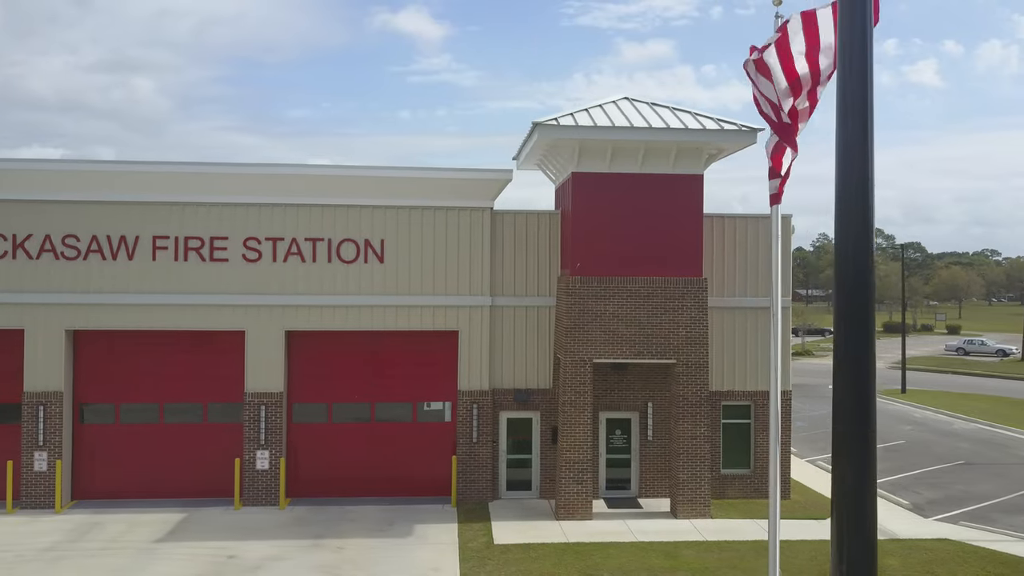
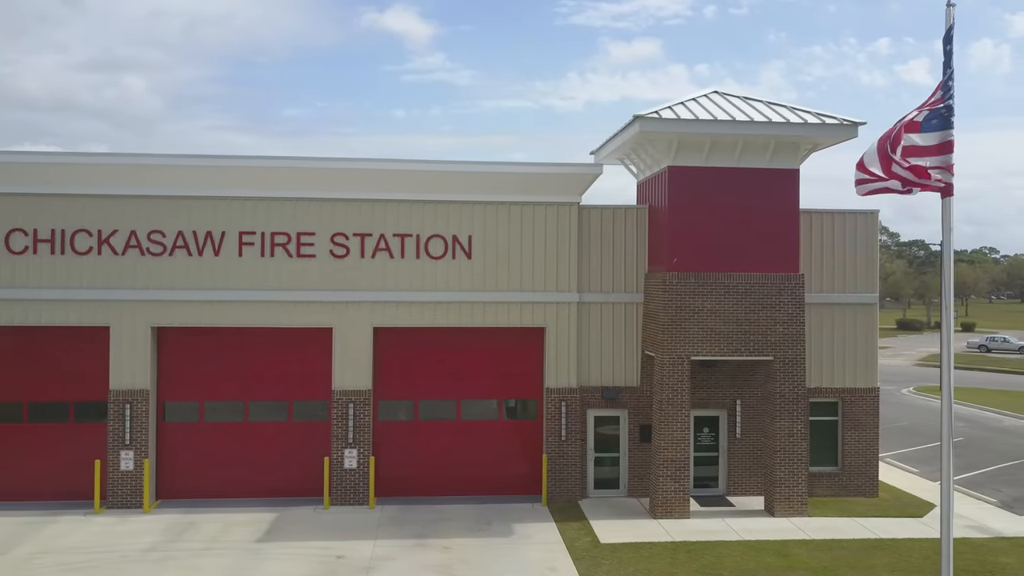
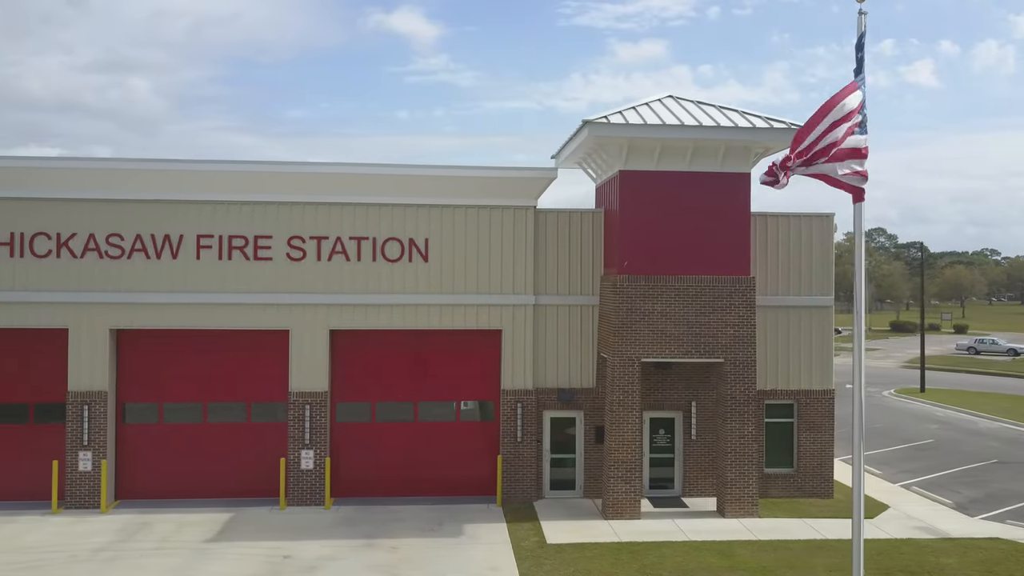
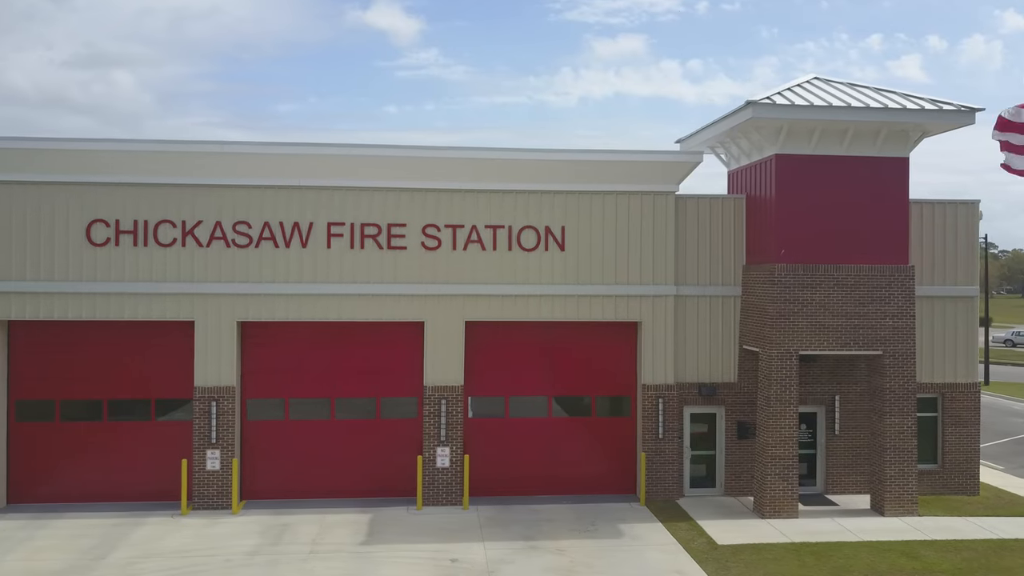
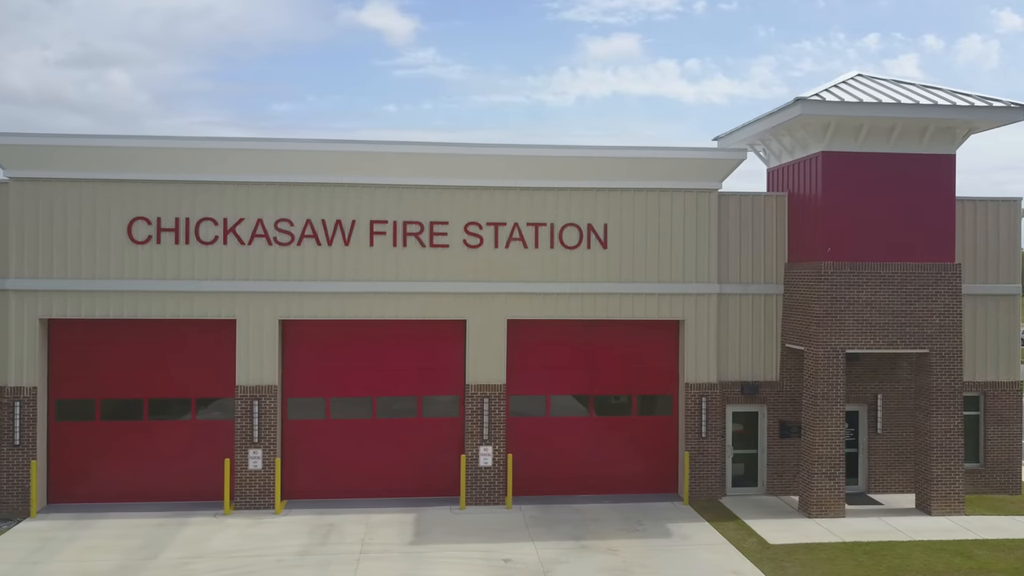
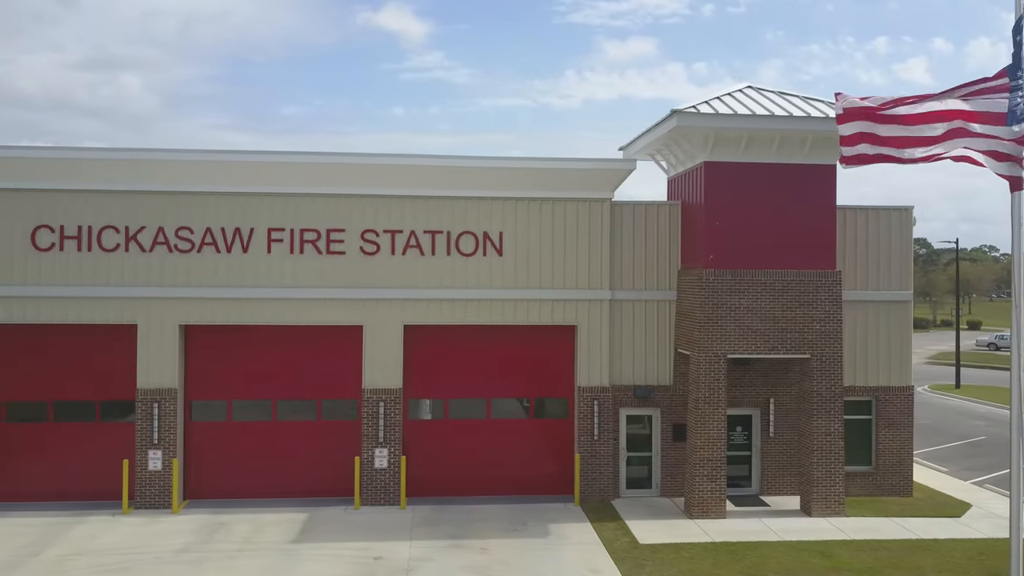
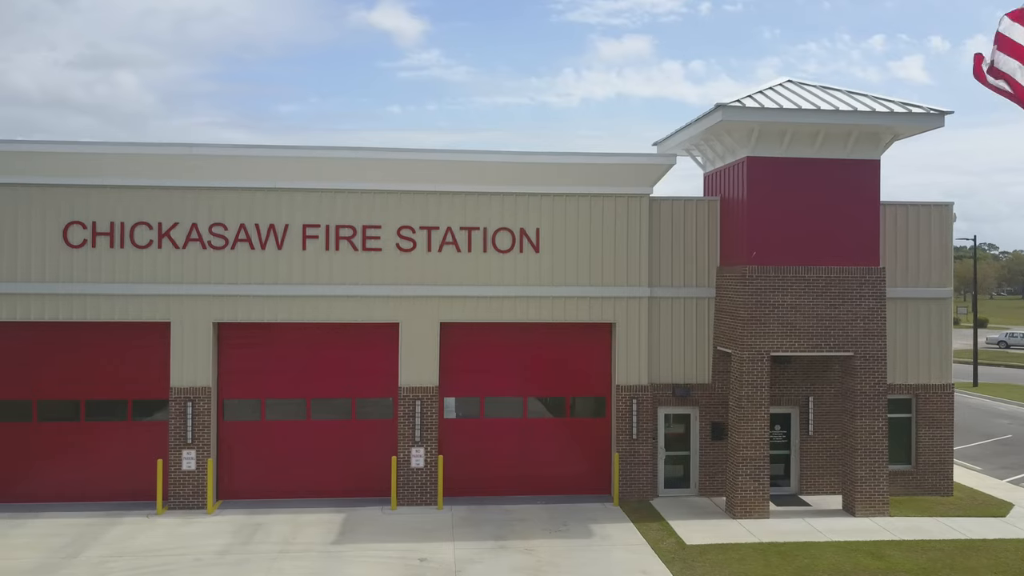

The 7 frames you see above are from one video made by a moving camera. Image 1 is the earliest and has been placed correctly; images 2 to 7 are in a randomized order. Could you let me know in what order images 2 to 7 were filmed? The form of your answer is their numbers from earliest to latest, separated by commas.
3, 2, 6, 7, 4, 5
